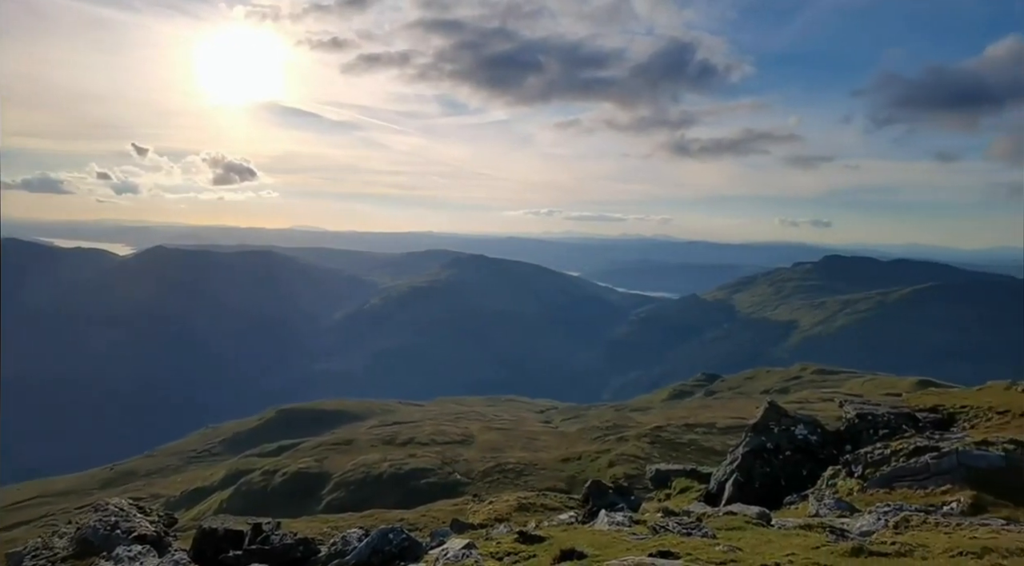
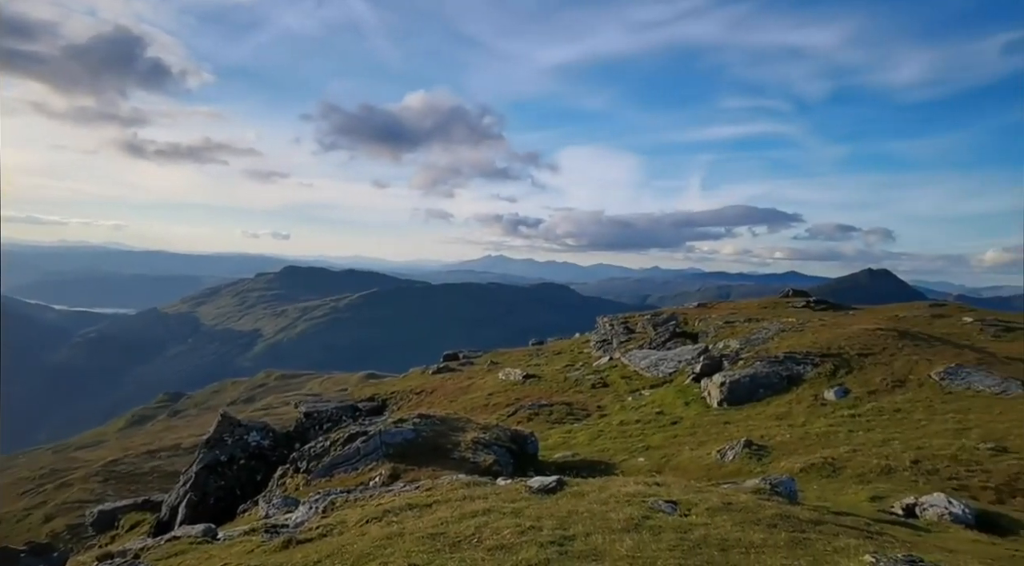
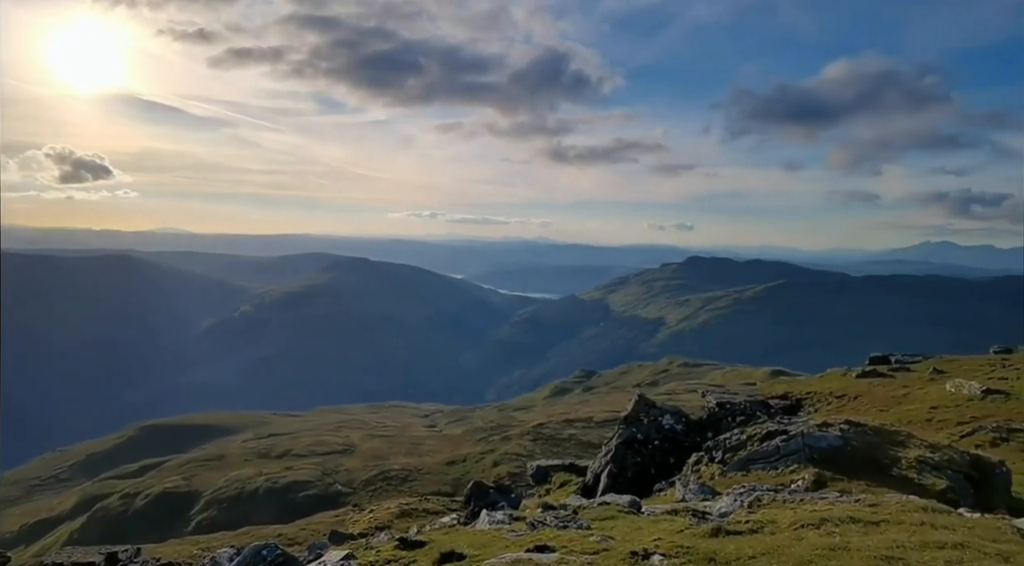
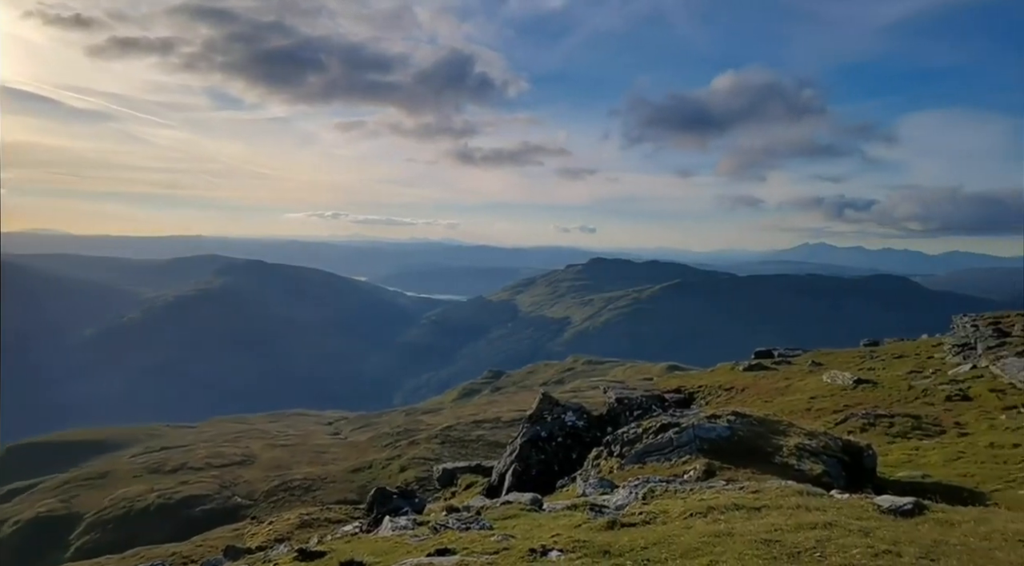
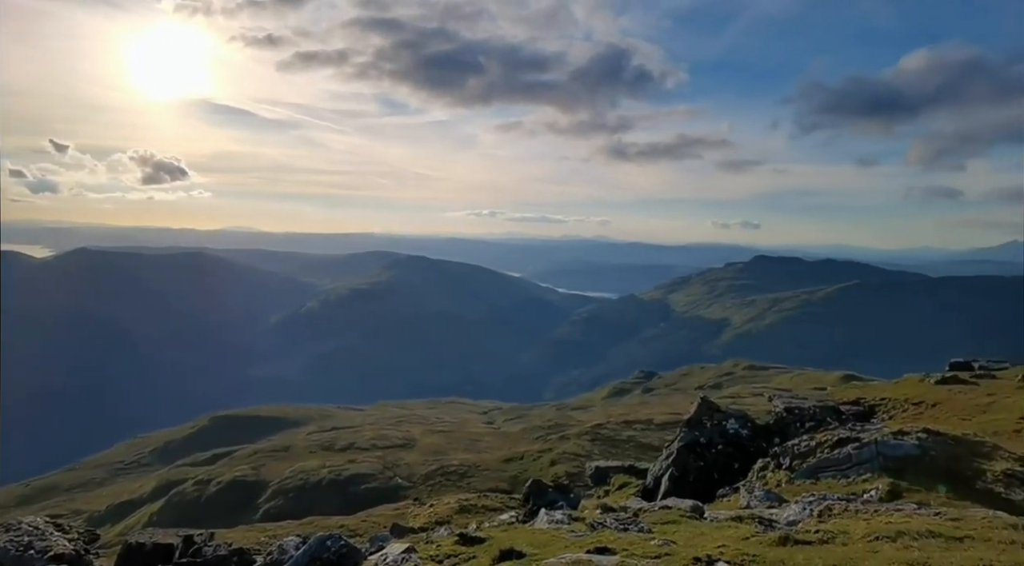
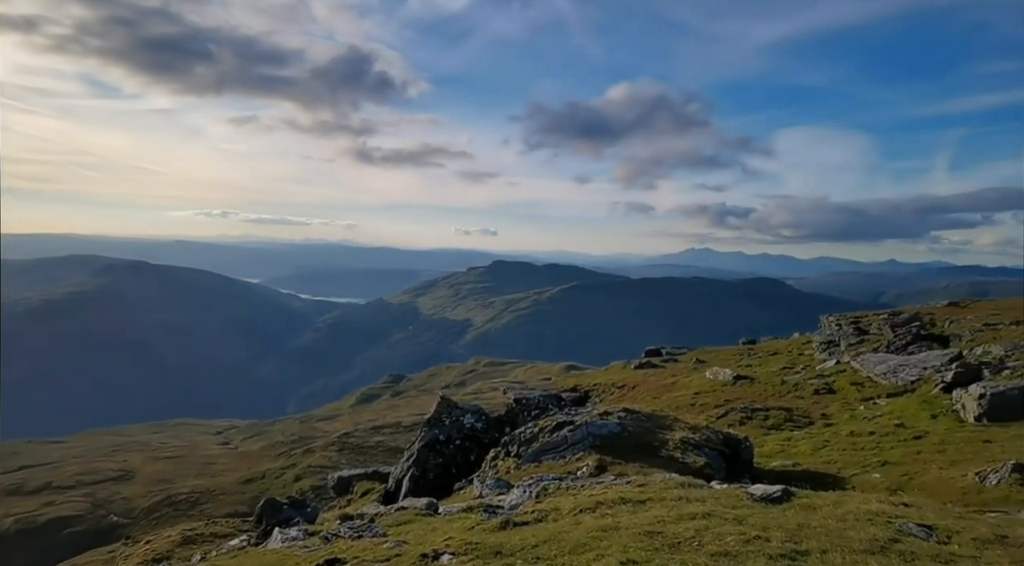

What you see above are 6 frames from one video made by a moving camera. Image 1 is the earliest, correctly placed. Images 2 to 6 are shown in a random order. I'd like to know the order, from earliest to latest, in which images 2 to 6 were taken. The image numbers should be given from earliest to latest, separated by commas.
5, 3, 4, 6, 2
